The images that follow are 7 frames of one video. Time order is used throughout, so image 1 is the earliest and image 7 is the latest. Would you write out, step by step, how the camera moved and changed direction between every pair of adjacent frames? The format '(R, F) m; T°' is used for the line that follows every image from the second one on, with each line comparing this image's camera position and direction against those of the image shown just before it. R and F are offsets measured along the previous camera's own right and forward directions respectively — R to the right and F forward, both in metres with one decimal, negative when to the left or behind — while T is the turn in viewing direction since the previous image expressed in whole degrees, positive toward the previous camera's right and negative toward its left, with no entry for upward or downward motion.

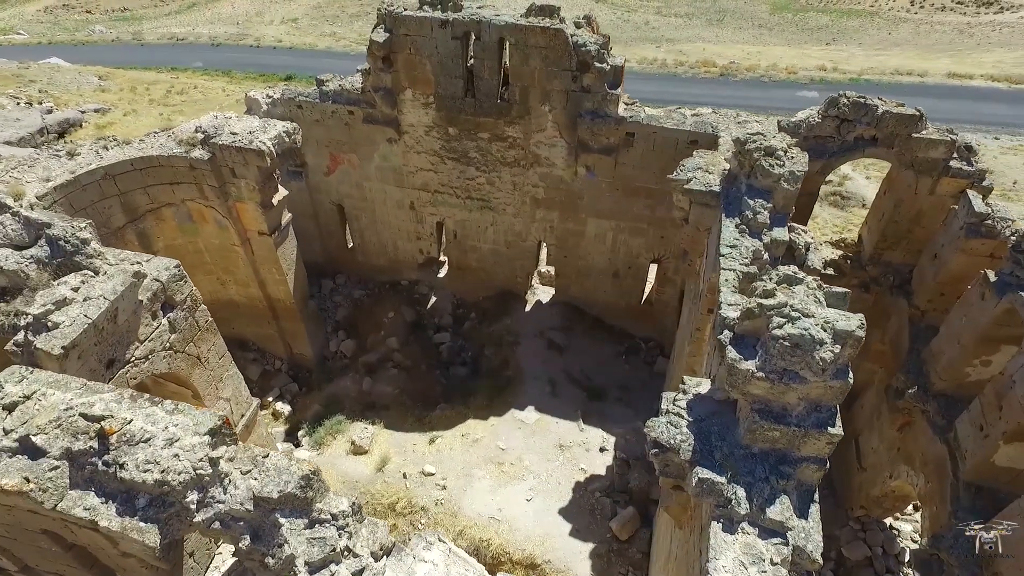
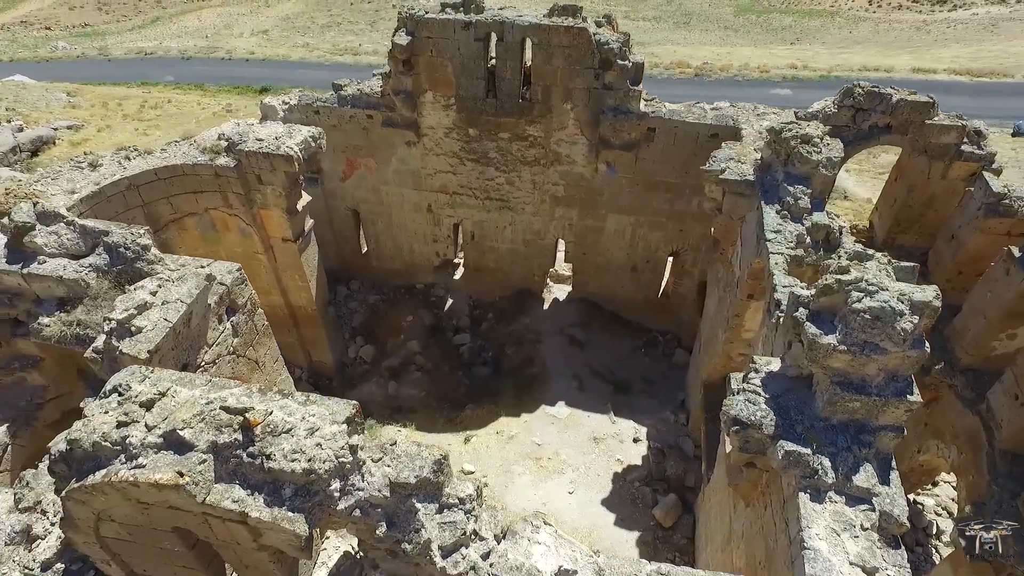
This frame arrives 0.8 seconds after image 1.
(-0.8, -0.1) m; +2°
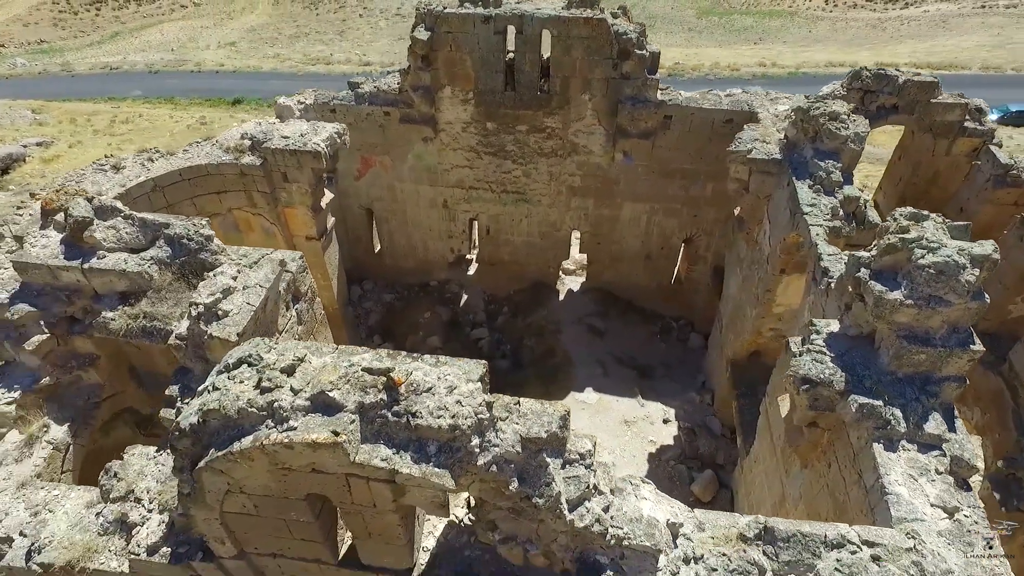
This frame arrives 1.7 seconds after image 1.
(-0.8, -0.1) m; +3°
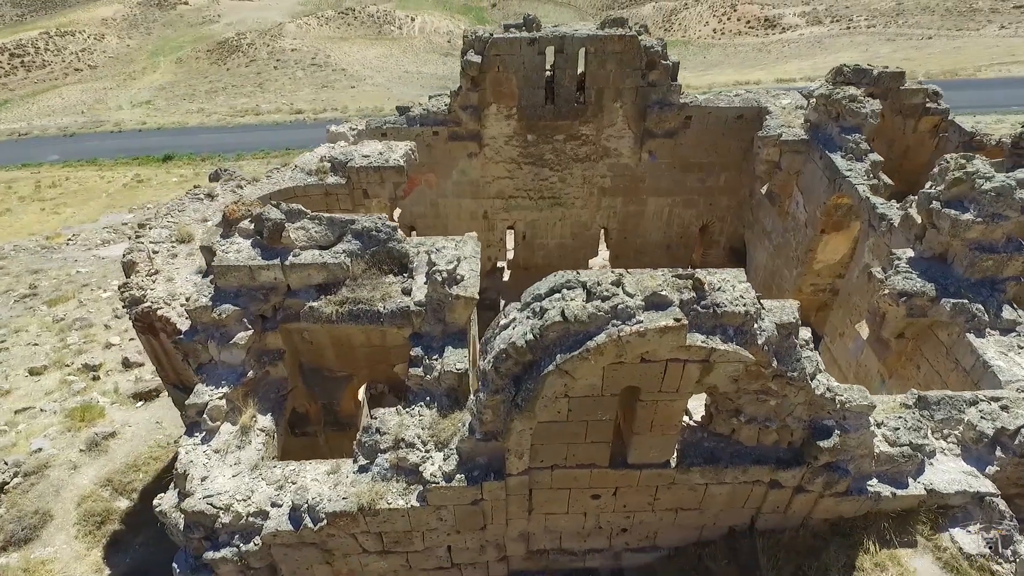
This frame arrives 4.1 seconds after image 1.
(-2.3, -0.7) m; +7°
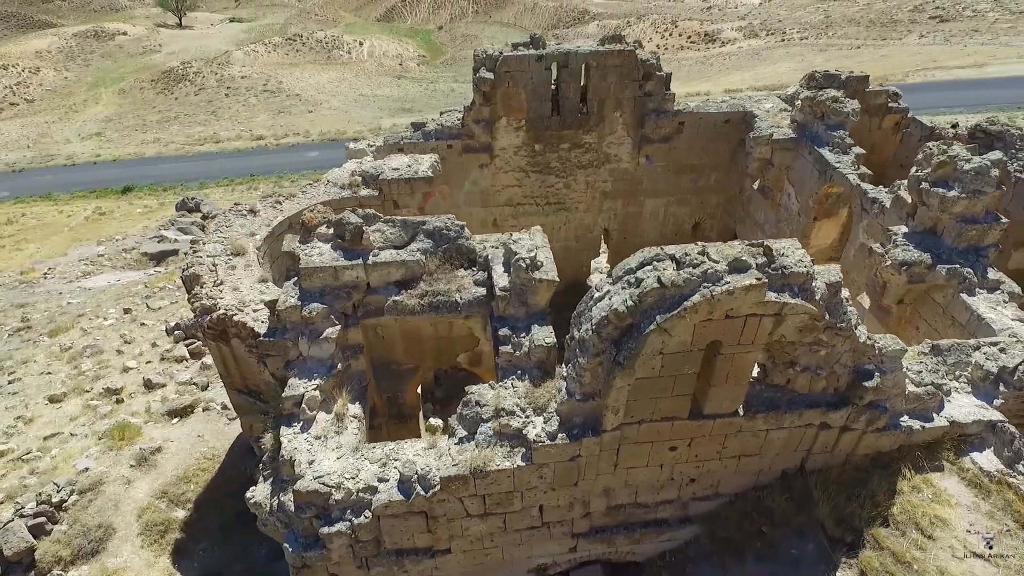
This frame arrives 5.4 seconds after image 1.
(-1.1, -0.6) m; +4°
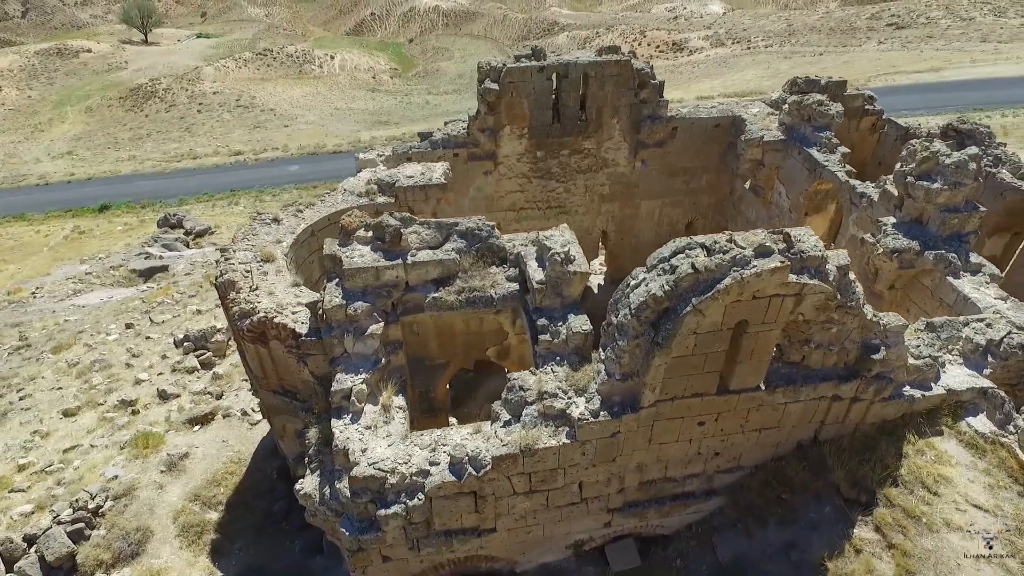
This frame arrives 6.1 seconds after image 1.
(-0.6, -0.5) m; +2°
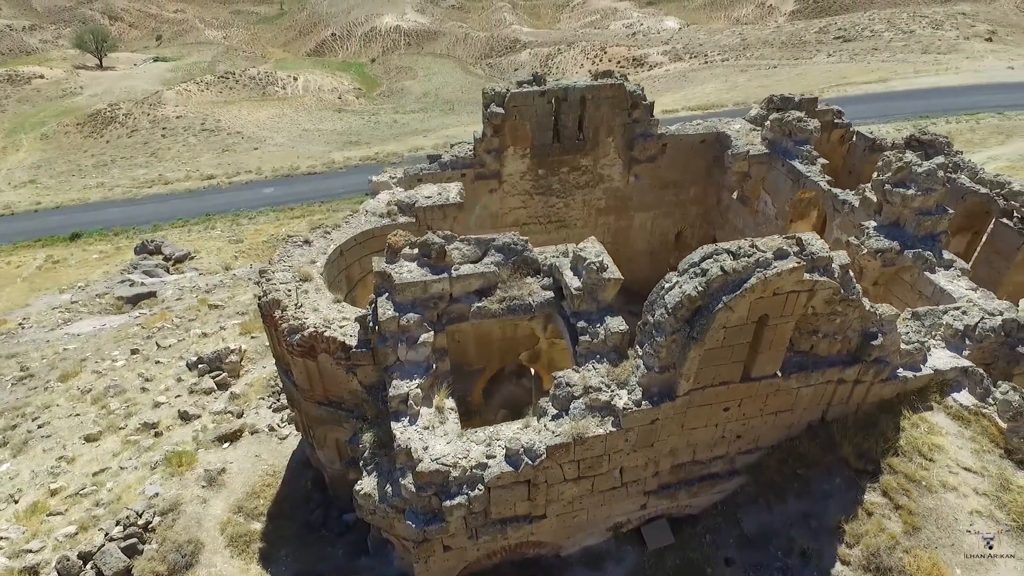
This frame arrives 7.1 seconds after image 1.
(-0.8, -0.7) m; +3°
